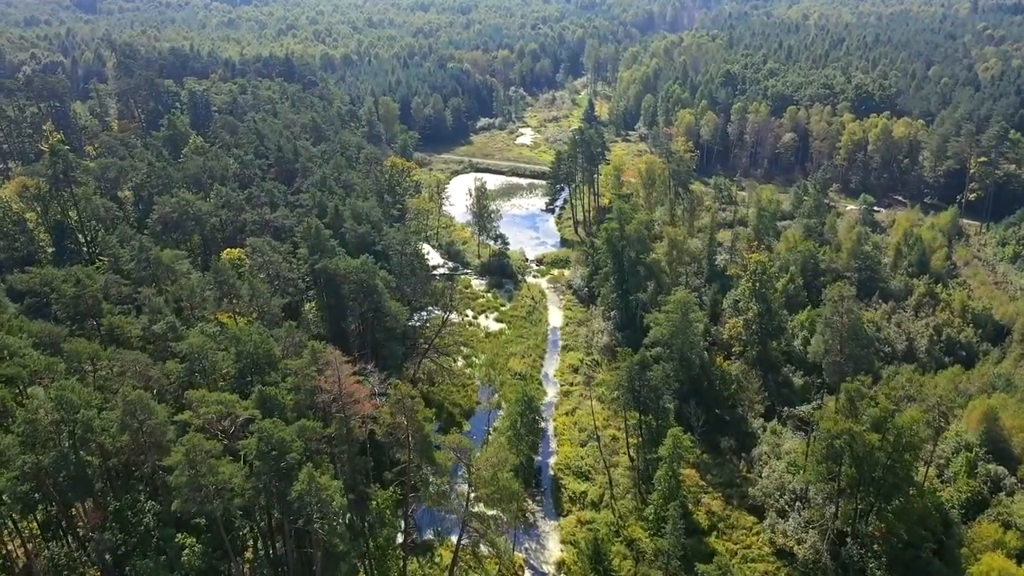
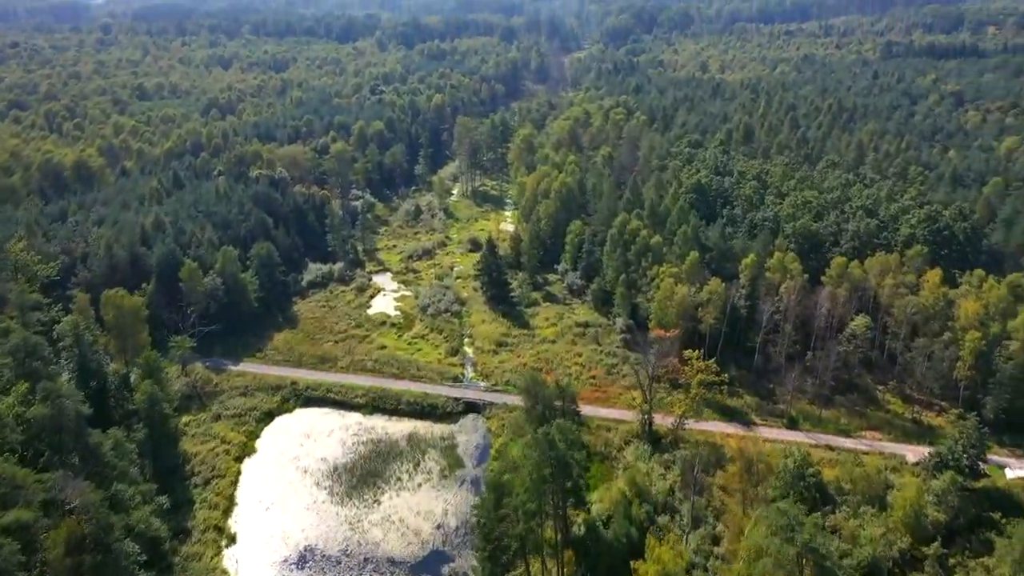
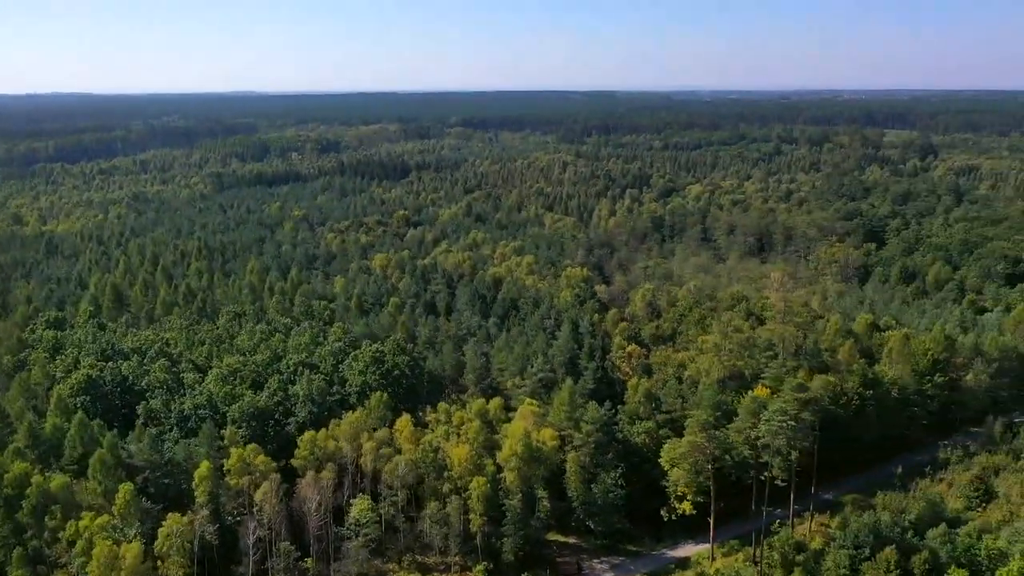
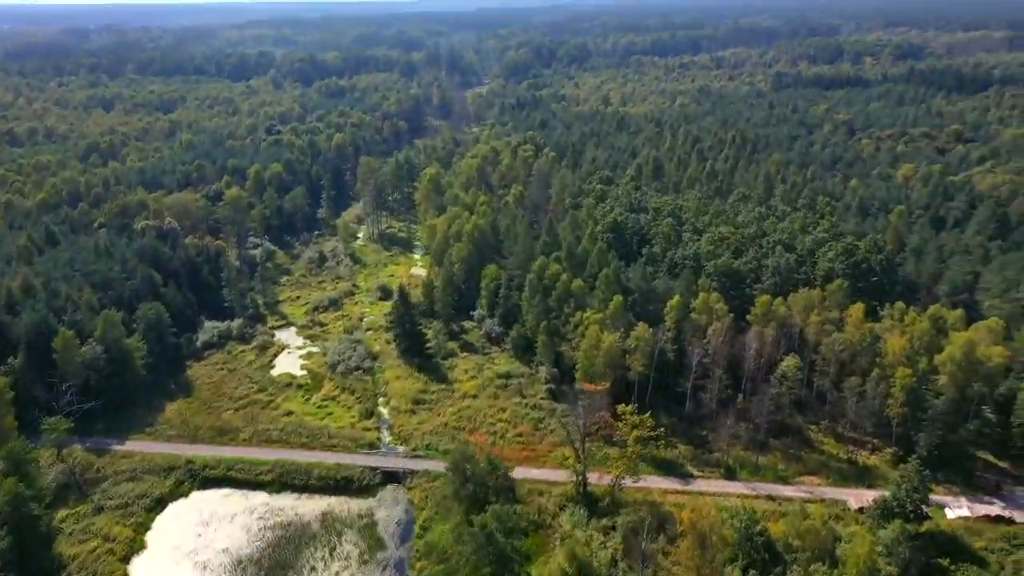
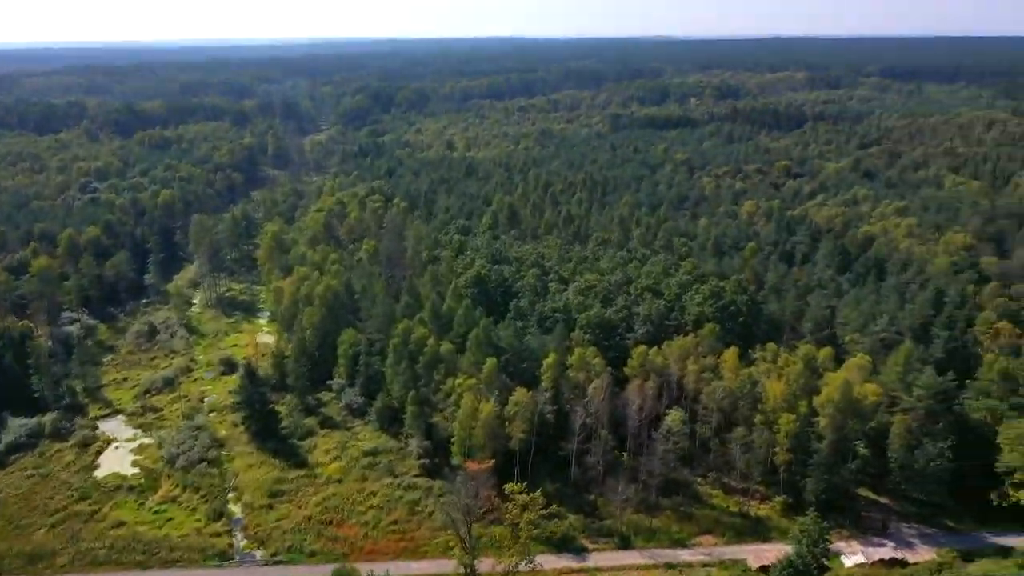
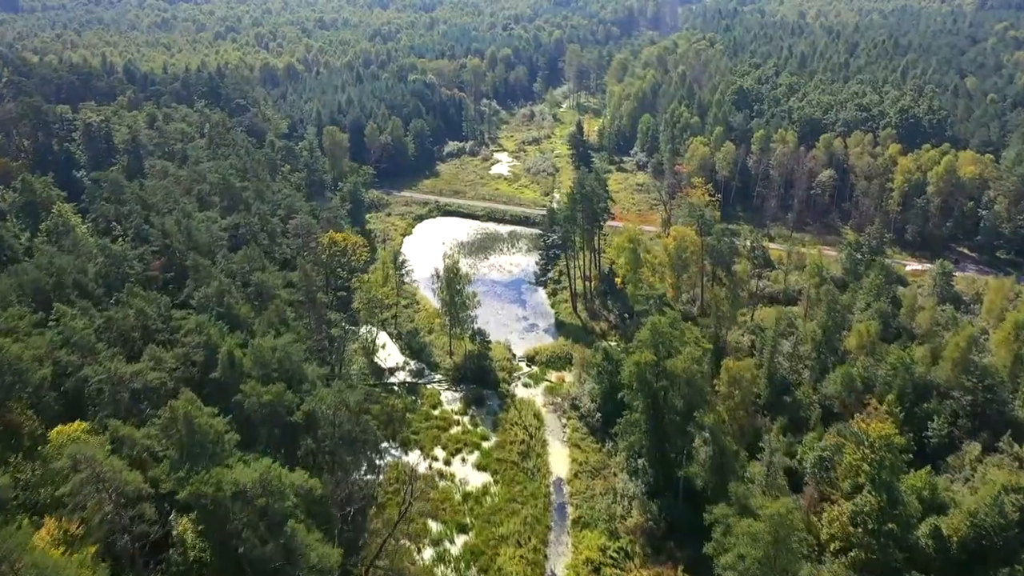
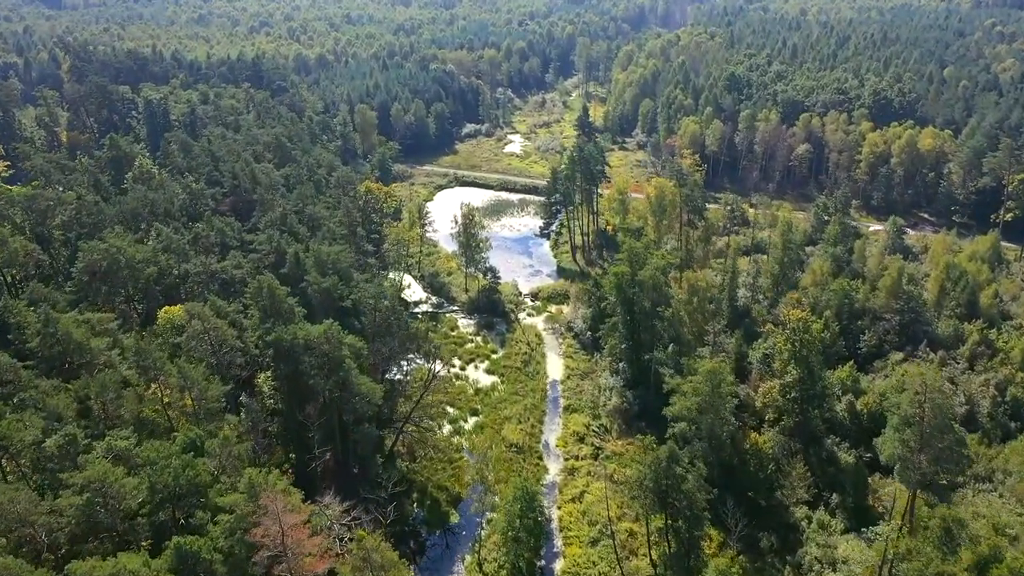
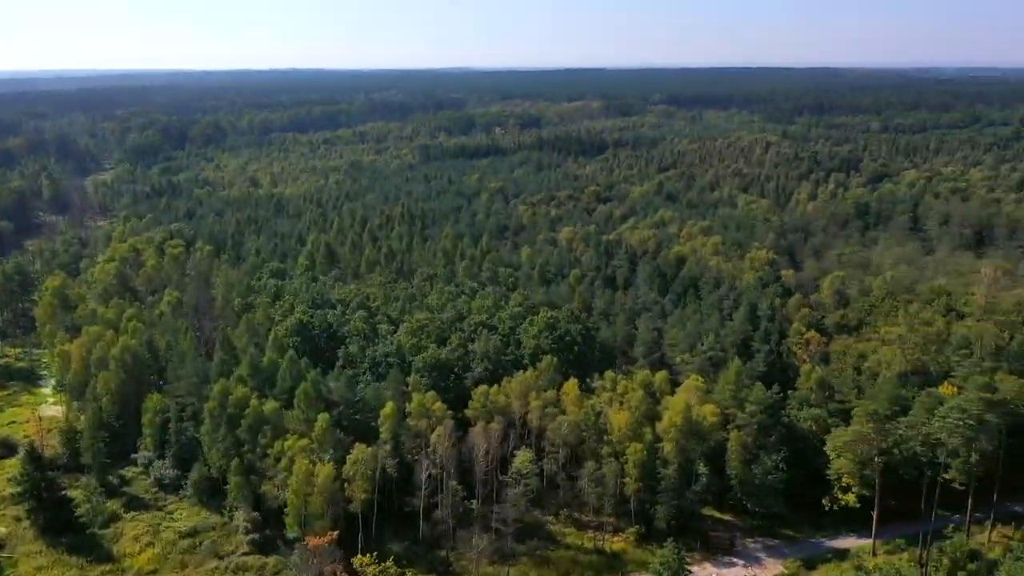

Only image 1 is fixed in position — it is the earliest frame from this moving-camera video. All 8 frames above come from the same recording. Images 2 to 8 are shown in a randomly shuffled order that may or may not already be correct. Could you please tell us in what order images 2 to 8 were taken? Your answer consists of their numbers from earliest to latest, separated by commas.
7, 6, 2, 4, 5, 8, 3
